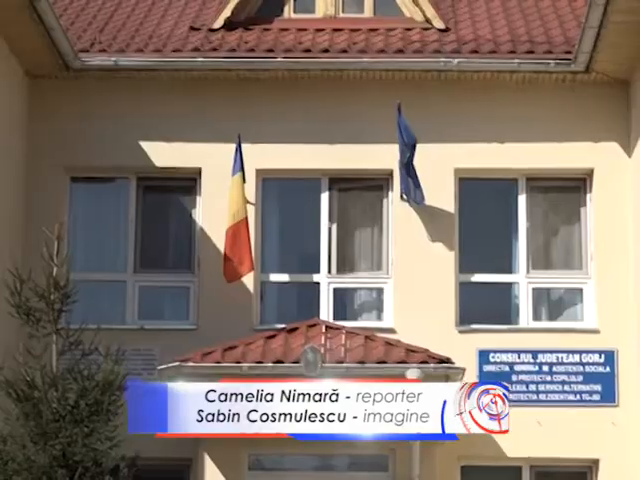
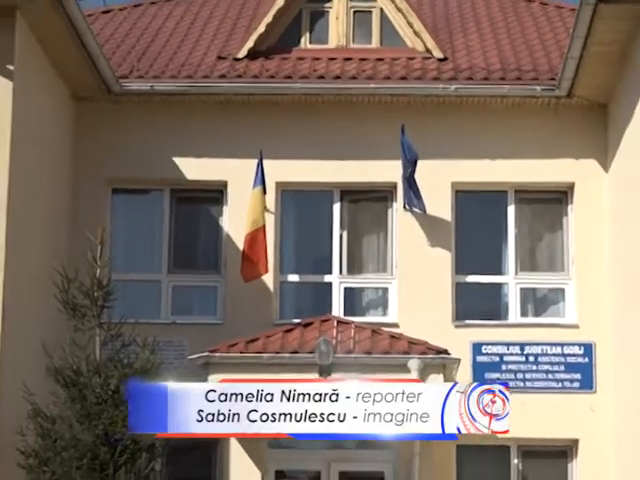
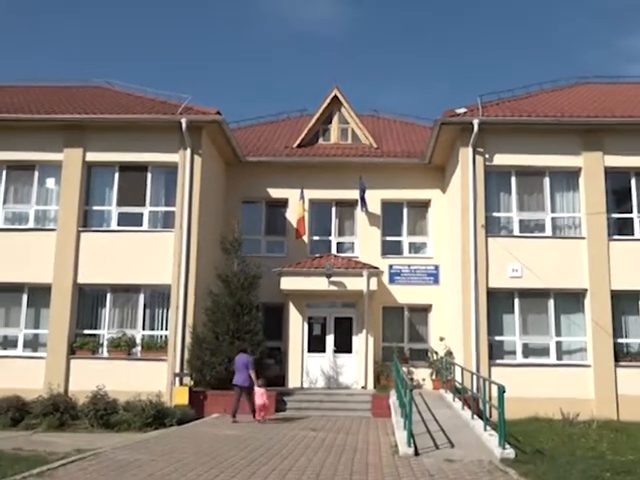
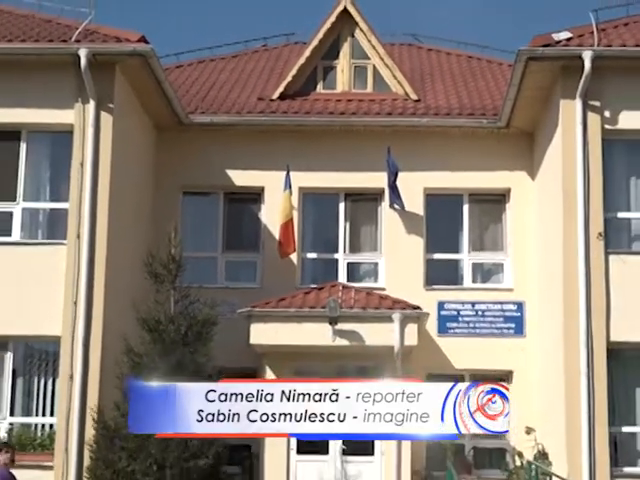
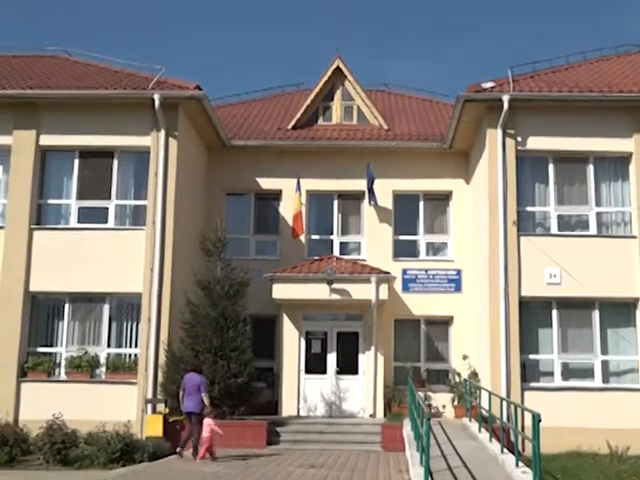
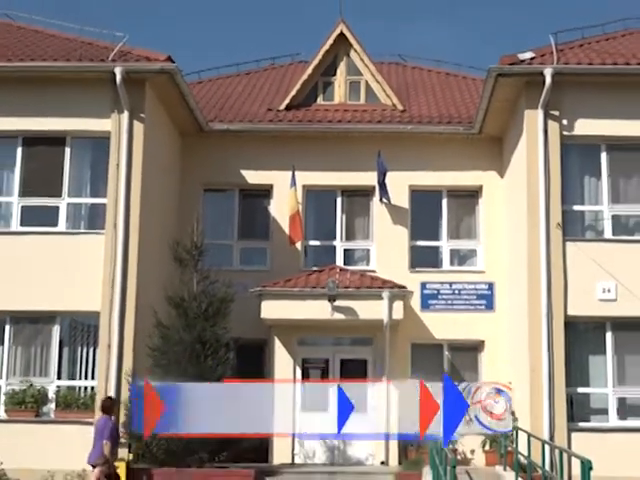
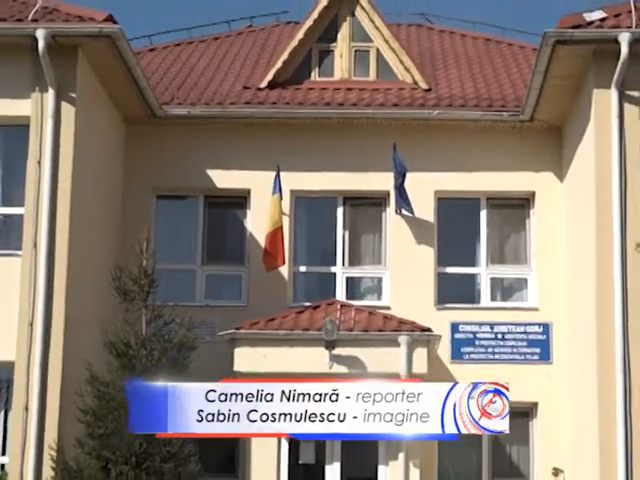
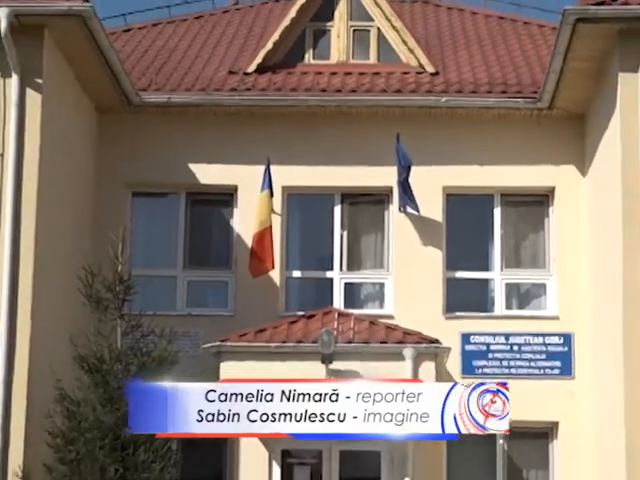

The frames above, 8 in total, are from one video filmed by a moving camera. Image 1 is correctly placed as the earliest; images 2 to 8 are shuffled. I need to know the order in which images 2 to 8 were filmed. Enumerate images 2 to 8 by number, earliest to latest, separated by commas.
2, 8, 7, 4, 6, 5, 3
